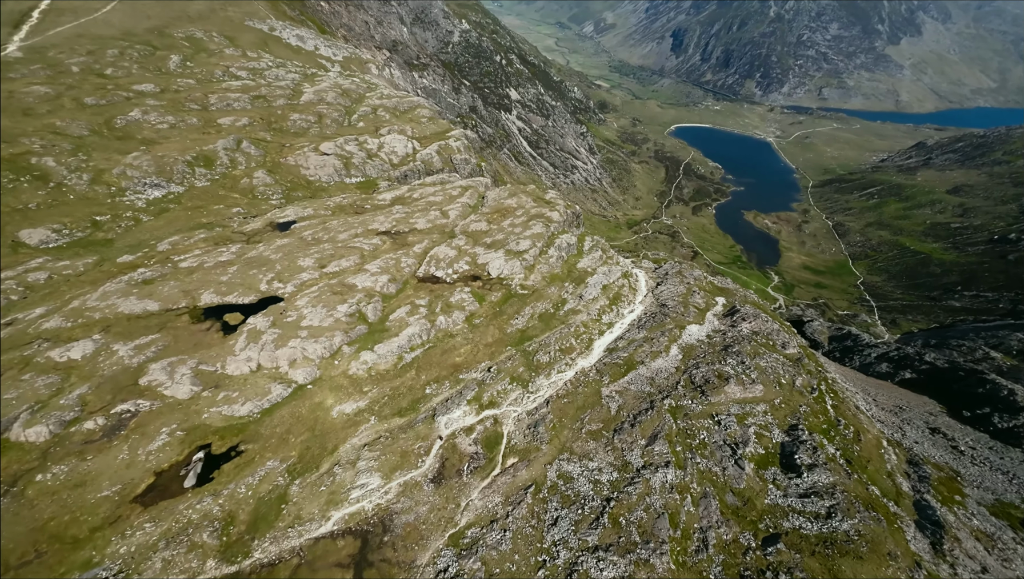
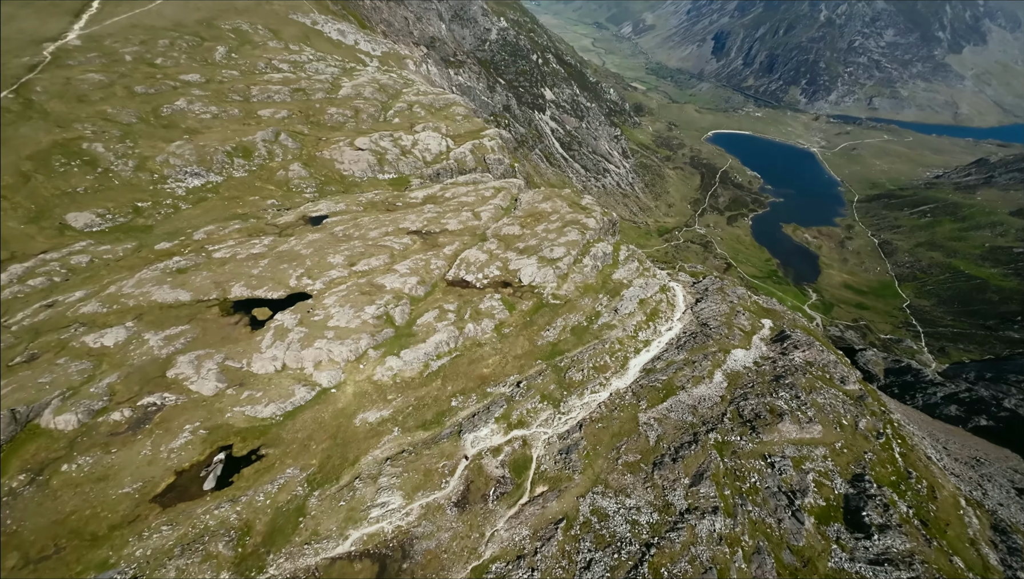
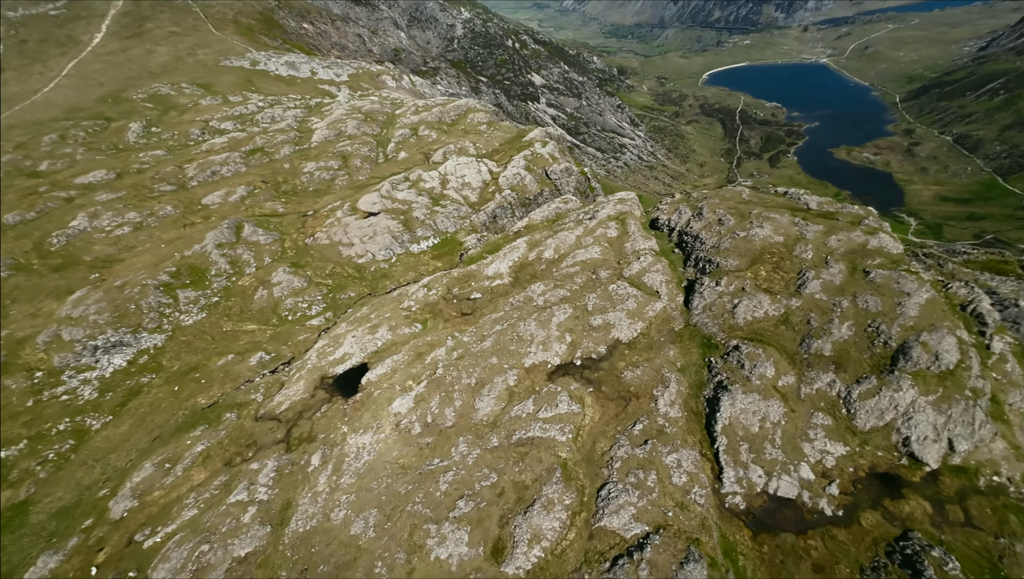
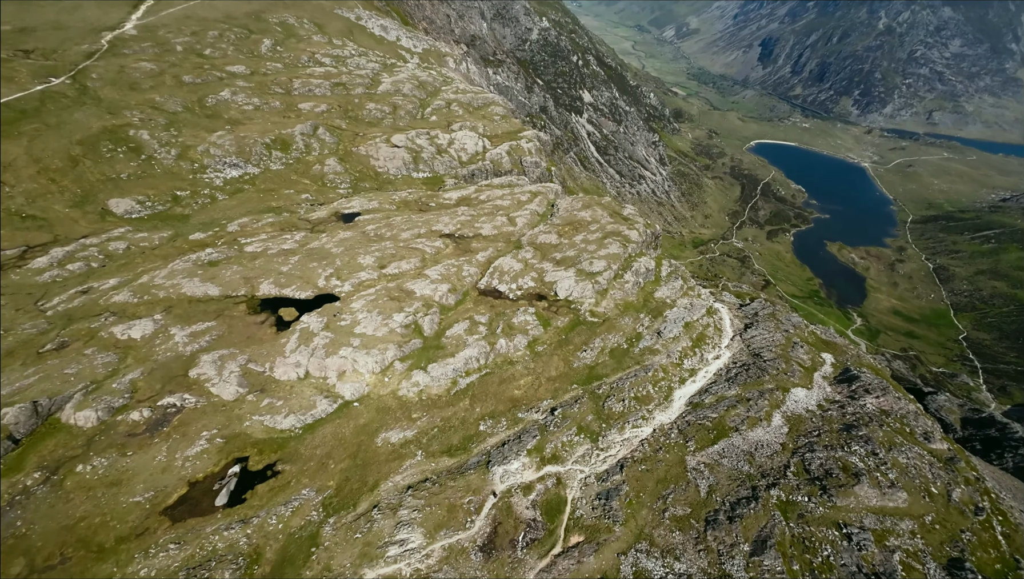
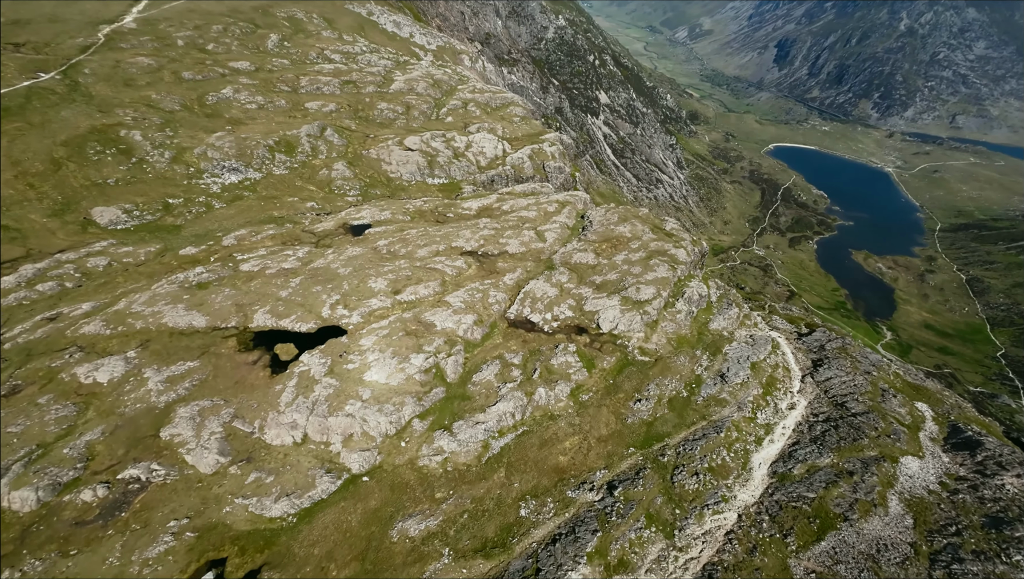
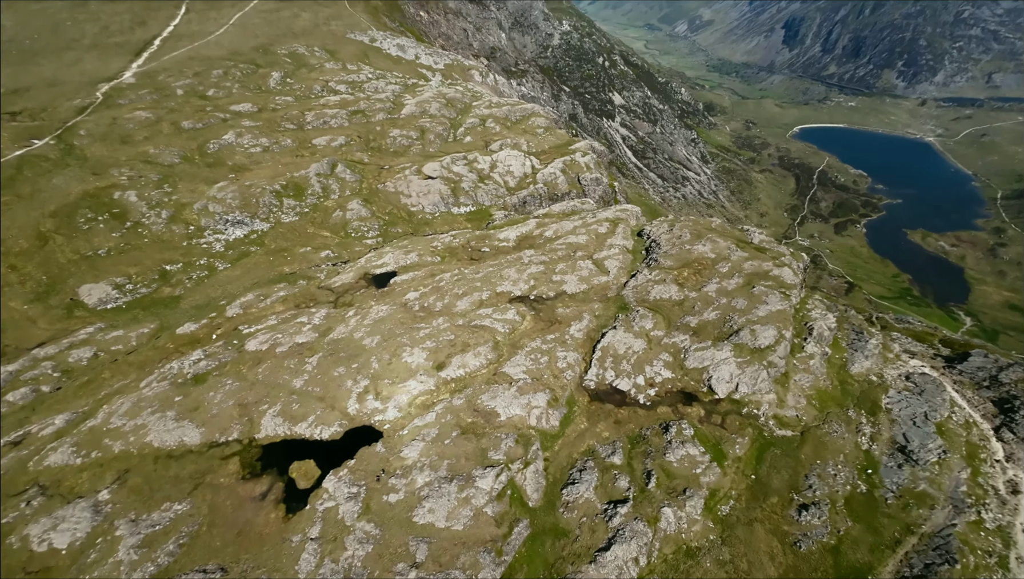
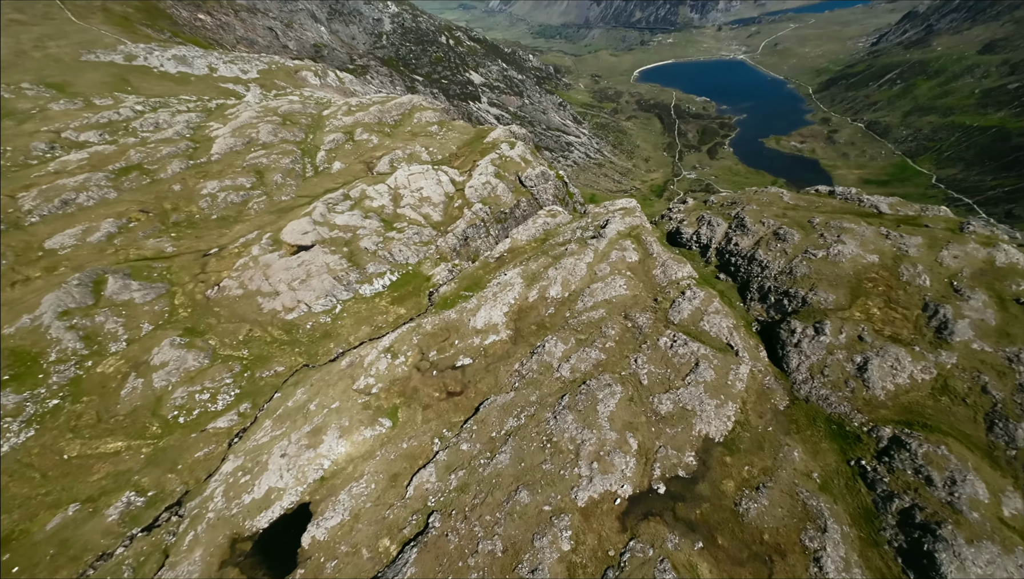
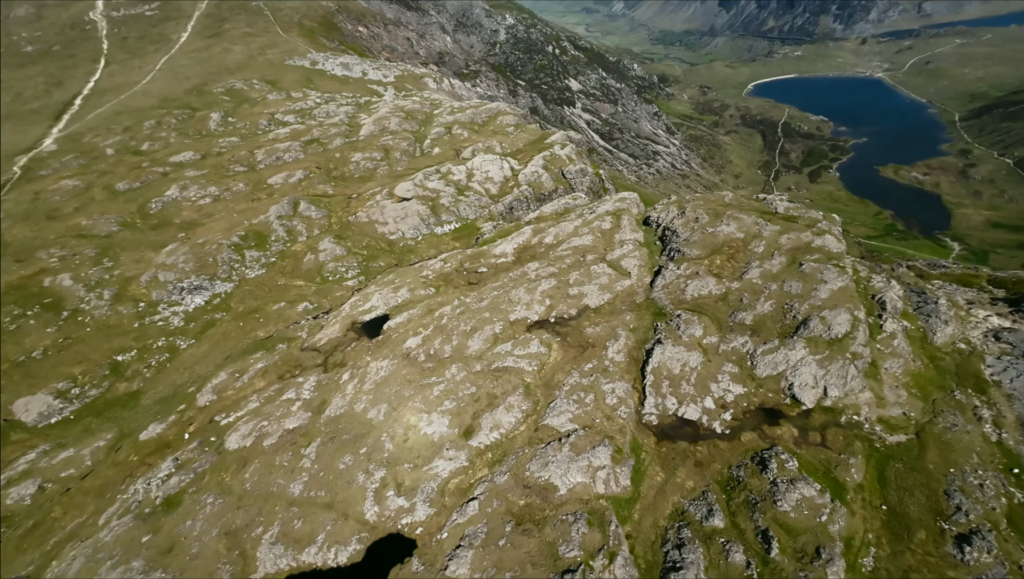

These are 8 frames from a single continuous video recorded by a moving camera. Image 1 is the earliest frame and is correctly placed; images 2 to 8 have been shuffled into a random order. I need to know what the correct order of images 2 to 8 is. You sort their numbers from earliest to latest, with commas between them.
2, 4, 5, 6, 8, 3, 7
